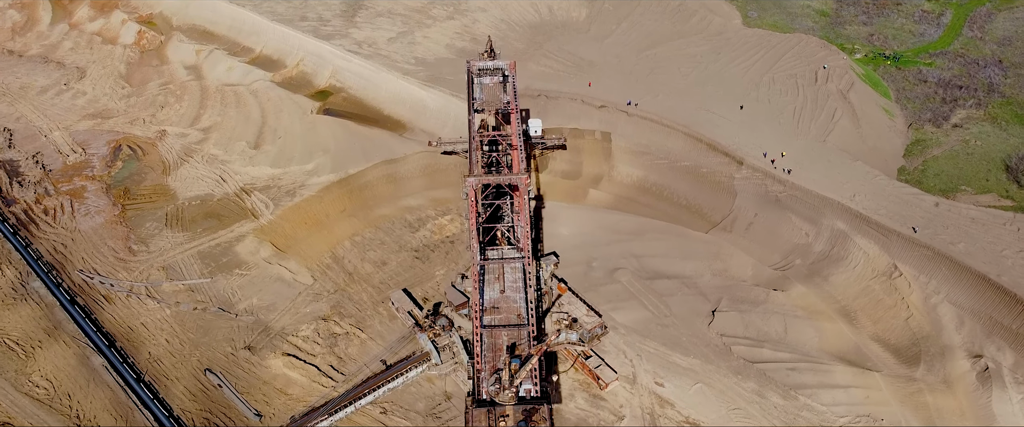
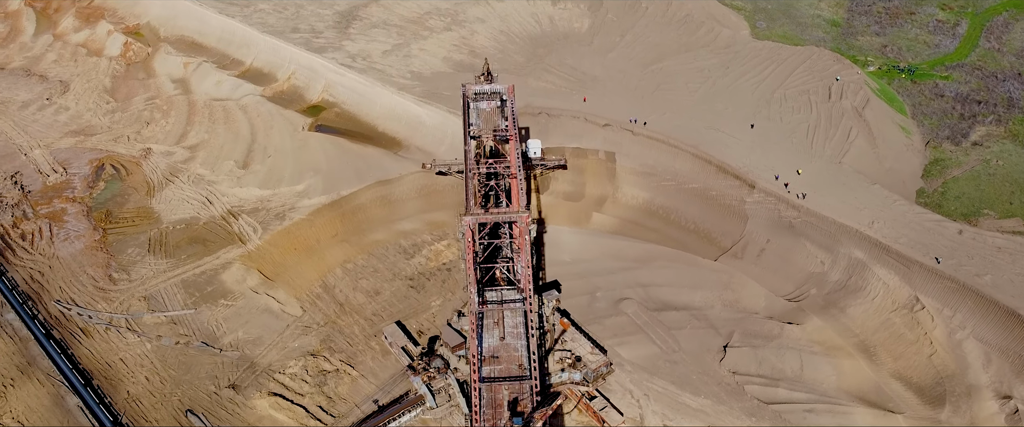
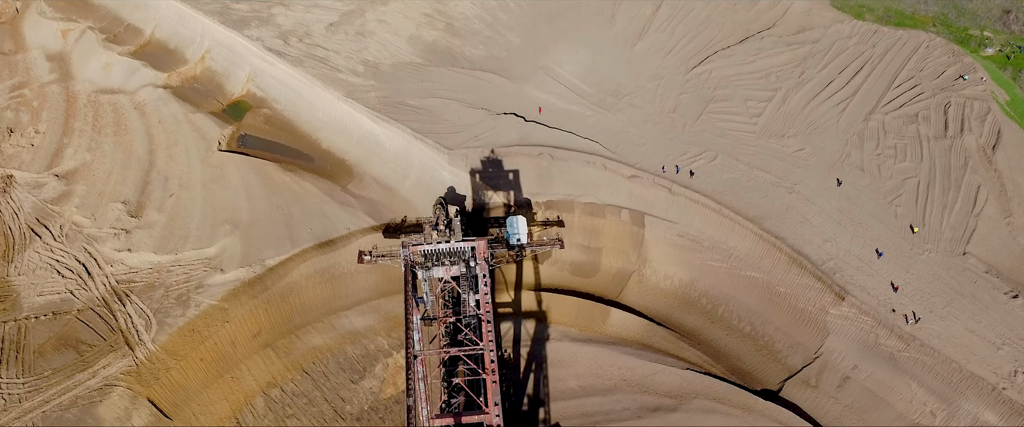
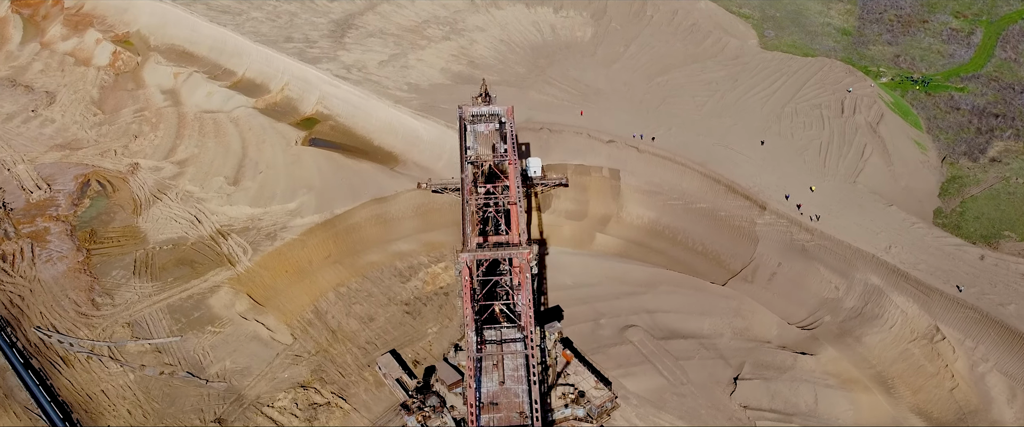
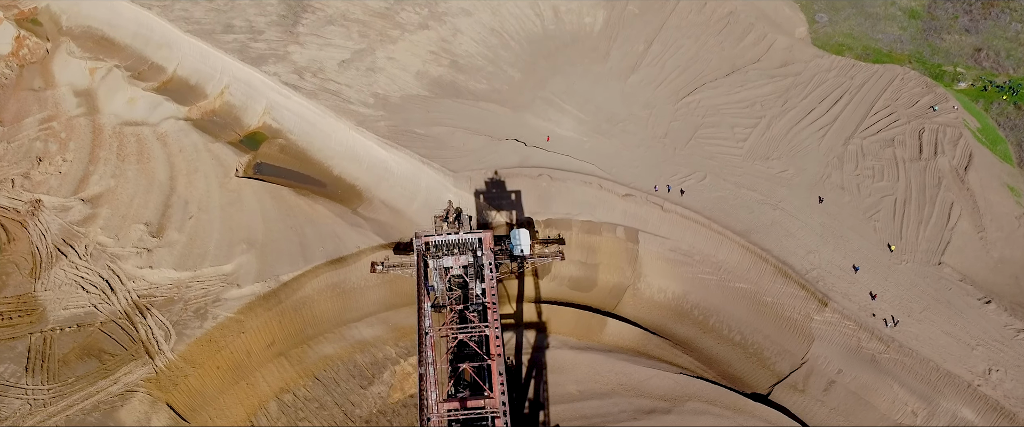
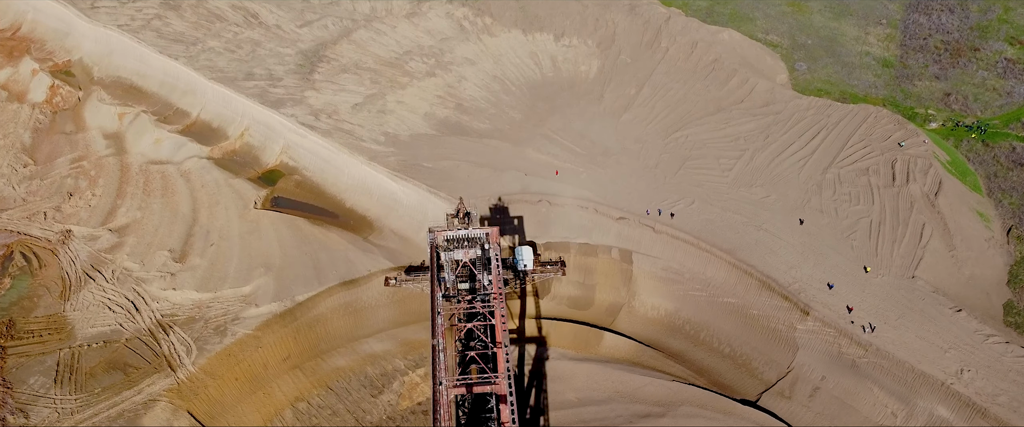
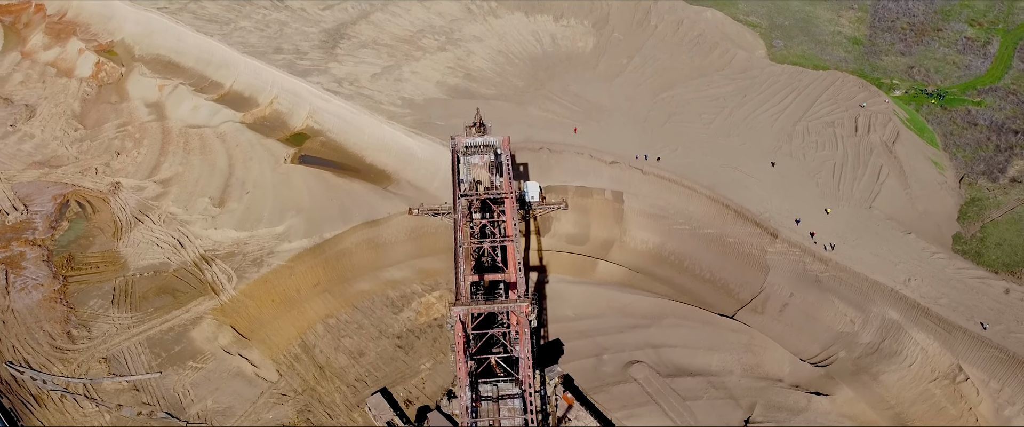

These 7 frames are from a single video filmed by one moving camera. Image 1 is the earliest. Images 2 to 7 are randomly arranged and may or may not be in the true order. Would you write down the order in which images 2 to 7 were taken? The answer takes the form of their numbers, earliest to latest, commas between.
2, 4, 7, 6, 5, 3
